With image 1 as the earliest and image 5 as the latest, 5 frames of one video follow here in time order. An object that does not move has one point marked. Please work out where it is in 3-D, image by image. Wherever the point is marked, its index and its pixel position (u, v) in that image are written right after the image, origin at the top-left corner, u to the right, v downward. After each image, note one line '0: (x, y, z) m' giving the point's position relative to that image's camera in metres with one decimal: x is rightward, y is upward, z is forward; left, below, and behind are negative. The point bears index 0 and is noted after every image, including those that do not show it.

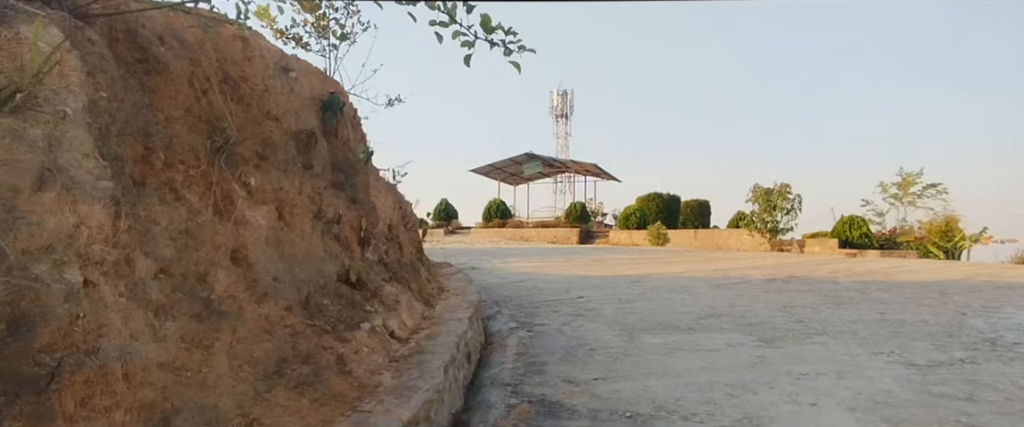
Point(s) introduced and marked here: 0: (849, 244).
0: (+9.6, -0.9, +15.2) m
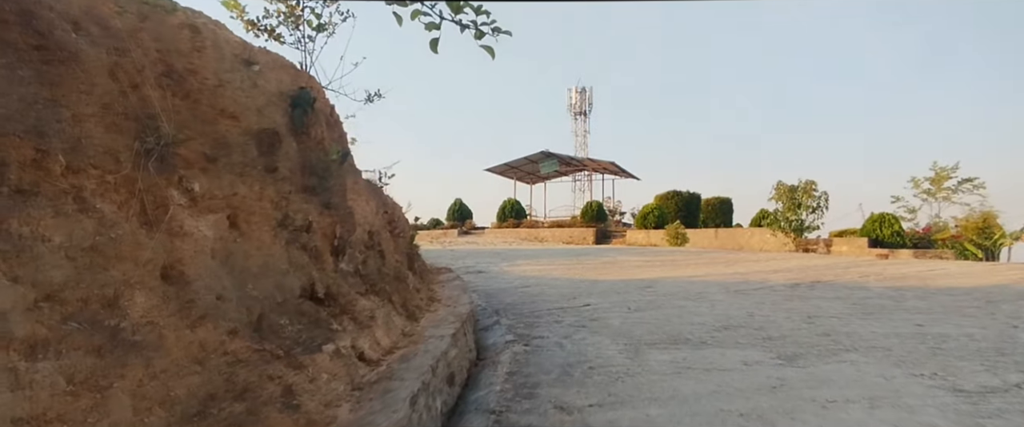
0: (+9.9, -0.8, +14.4) m
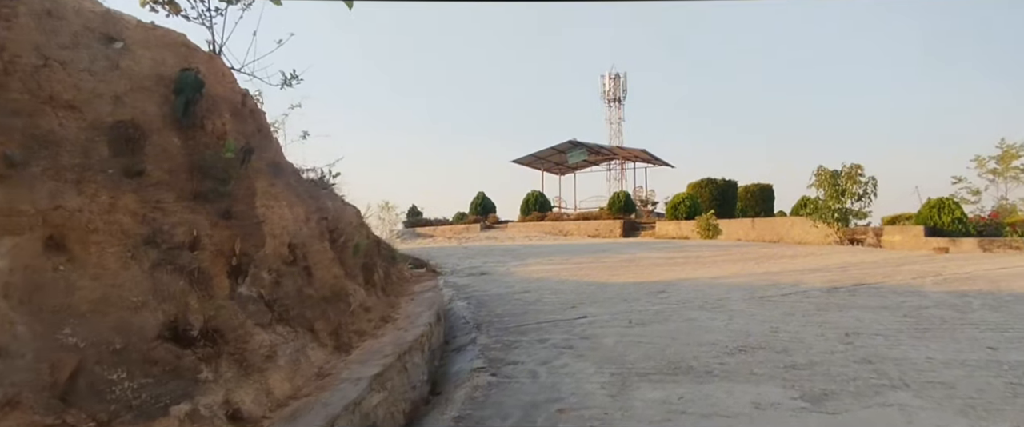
0: (+10.3, -0.5, +12.9) m
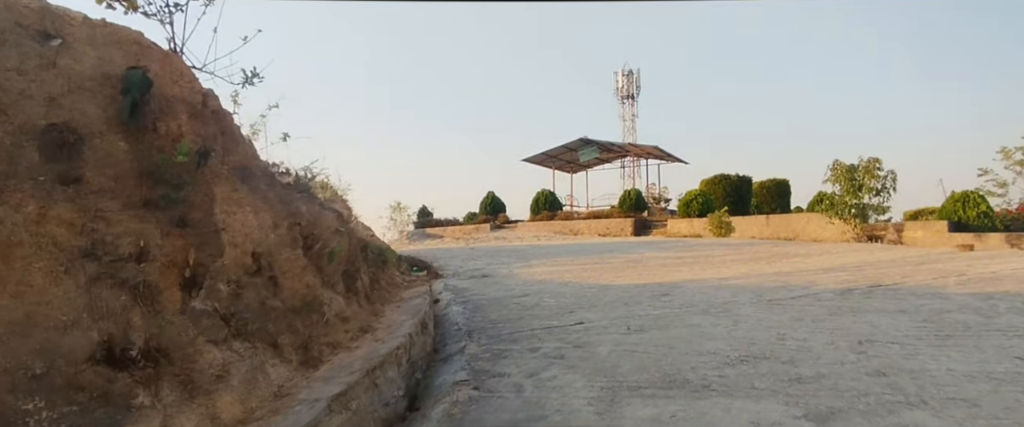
0: (+10.4, -0.3, +12.4) m
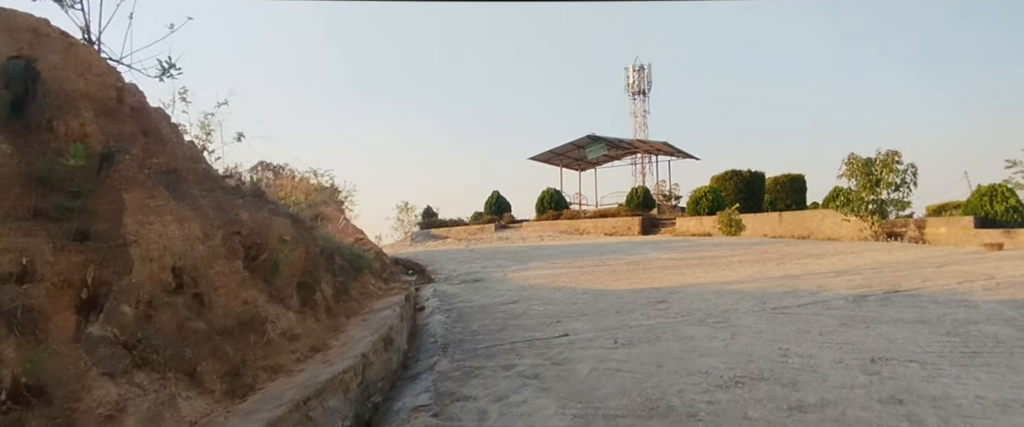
0: (+10.4, -0.2, +11.7) m
